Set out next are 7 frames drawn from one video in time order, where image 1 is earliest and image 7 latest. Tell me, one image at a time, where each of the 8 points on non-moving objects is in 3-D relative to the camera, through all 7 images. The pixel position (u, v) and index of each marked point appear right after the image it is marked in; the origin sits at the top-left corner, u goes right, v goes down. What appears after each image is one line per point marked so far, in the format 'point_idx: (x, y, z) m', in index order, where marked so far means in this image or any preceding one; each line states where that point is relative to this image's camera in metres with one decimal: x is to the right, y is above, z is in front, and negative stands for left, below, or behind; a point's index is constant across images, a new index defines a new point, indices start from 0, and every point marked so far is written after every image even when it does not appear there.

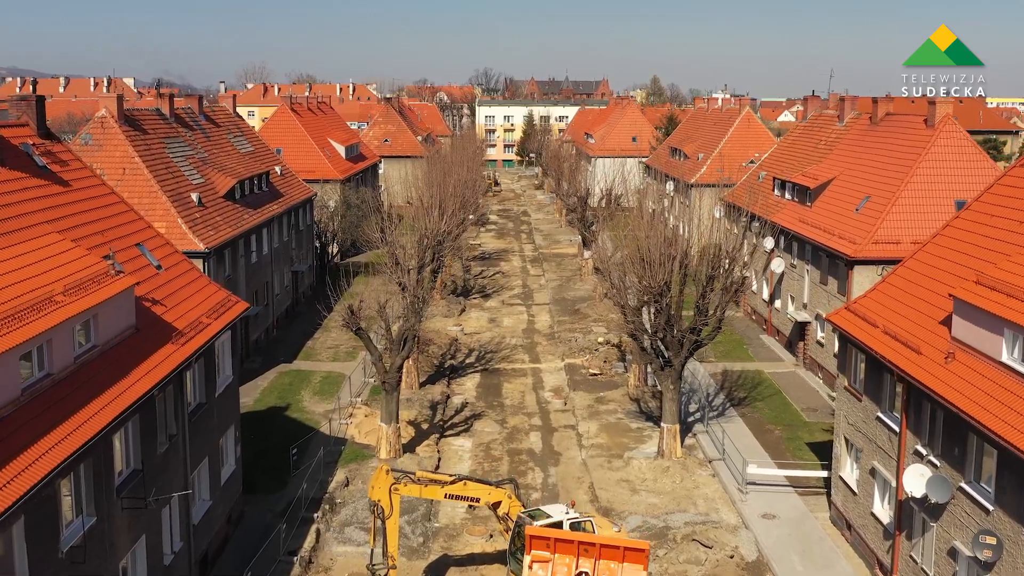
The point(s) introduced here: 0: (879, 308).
0: (+6.1, -0.3, +19.5) m
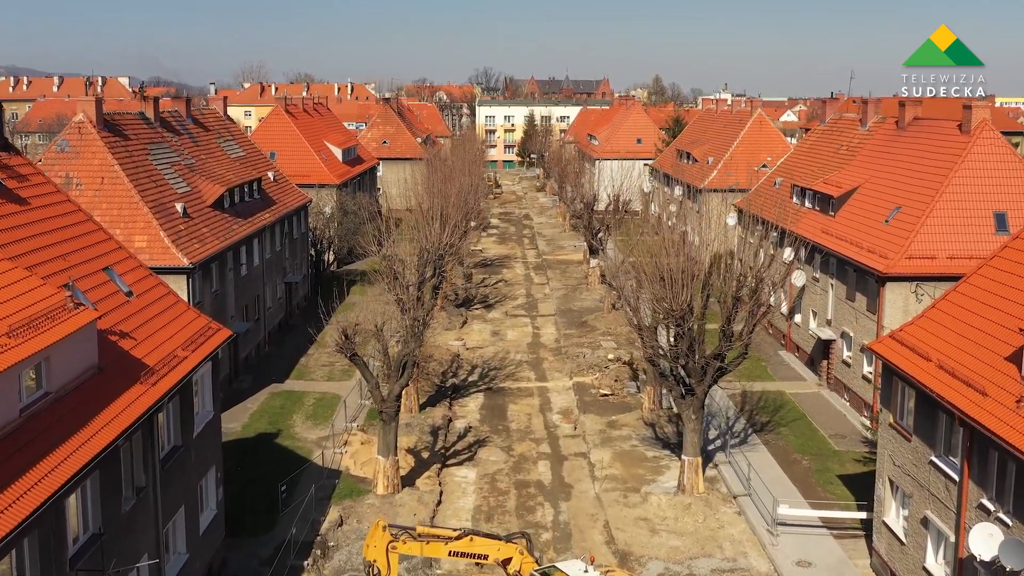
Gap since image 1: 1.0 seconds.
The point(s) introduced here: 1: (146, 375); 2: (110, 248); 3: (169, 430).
0: (+6.3, -0.7, +17.6) m
1: (-4.7, -1.1, +15.2) m
2: (-6.0, +0.6, +17.5) m
3: (-4.8, -2.0, +16.3) m
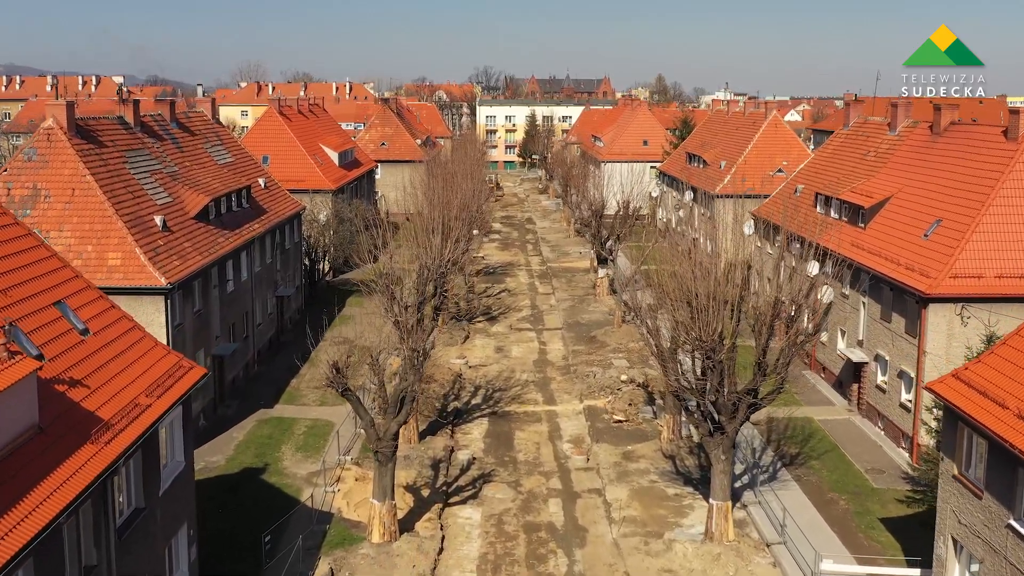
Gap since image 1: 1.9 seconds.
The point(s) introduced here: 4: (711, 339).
0: (+6.5, -1.2, +15.4) m
1: (-4.6, -1.6, +13.0) m
2: (-5.8, +0.1, +15.2) m
3: (-4.6, -2.4, +14.1) m
4: (+3.4, -0.9, +19.9) m
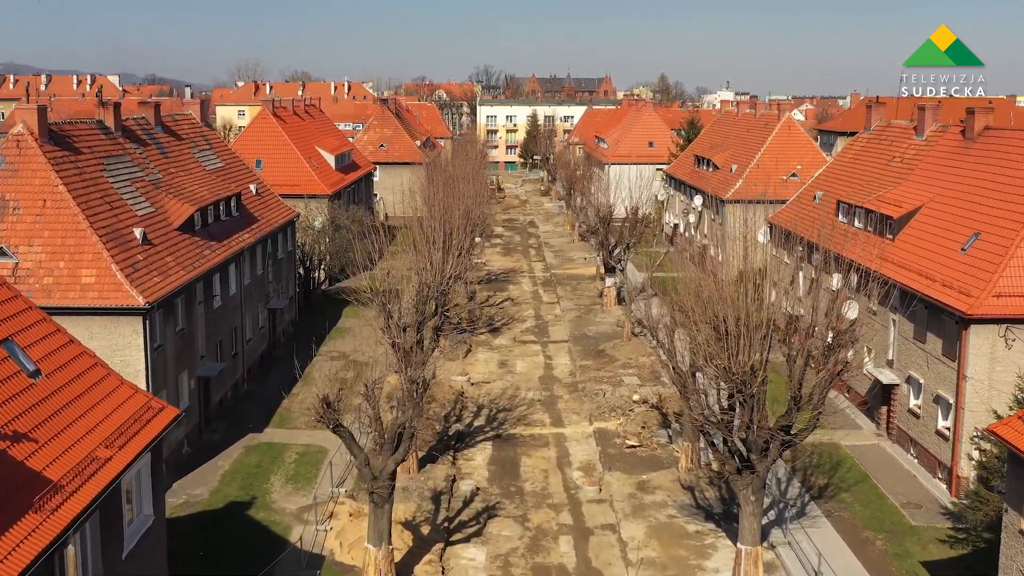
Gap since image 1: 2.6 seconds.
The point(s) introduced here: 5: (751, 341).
0: (+6.6, -1.6, +13.5) m
1: (-4.4, -2.0, +11.1) m
2: (-5.7, -0.2, +13.4) m
3: (-4.5, -2.8, +12.2) m
4: (+3.5, -1.3, +18.1) m
5: (+3.7, -0.8, +18.3) m
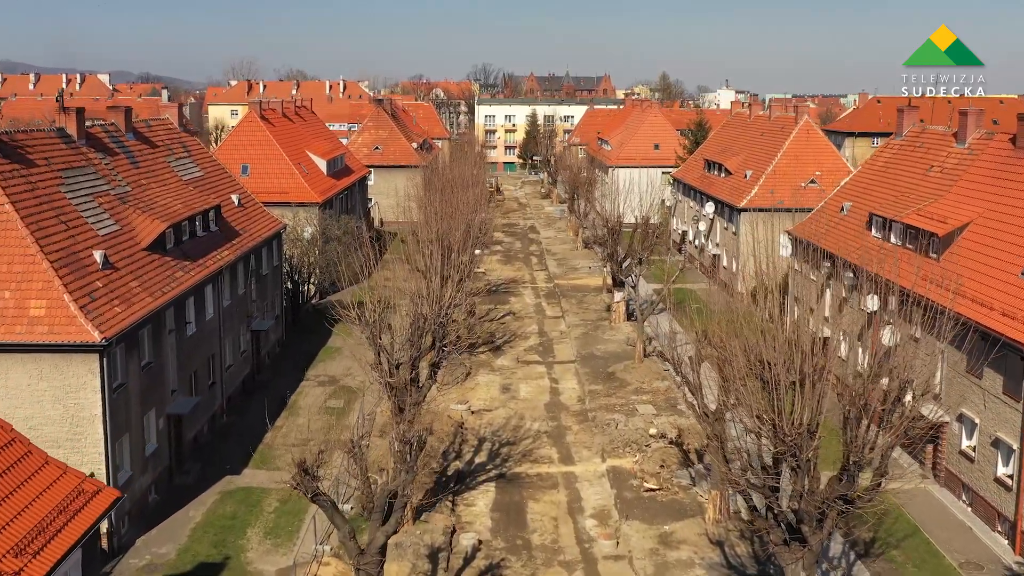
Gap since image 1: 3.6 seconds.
0: (+6.7, -2.2, +10.9) m
1: (-4.3, -2.5, +8.5) m
2: (-5.5, -0.8, +10.7) m
3: (-4.3, -3.4, +9.5) m
4: (+3.7, -1.8, +15.5) m
5: (+3.9, -1.4, +15.7) m
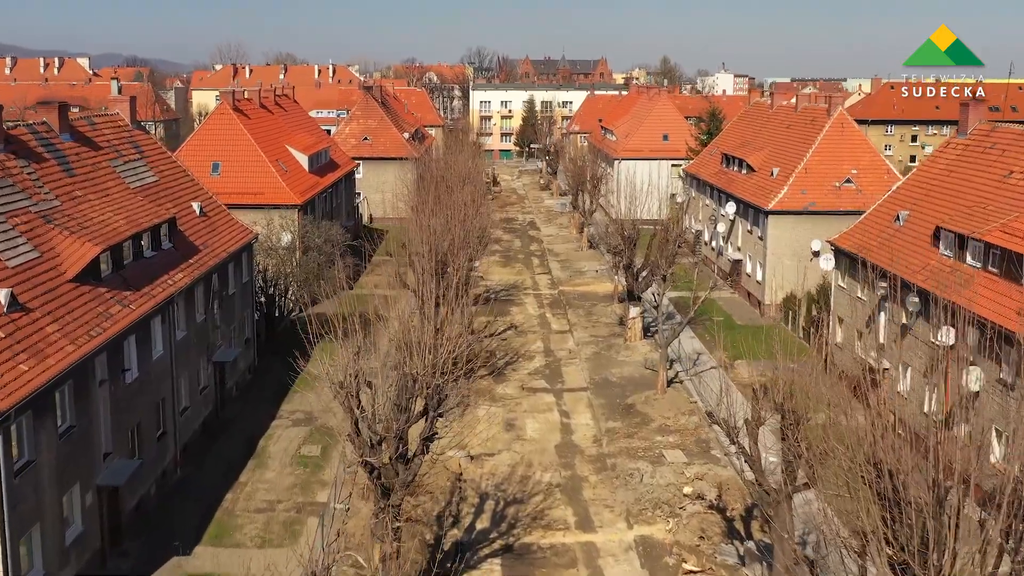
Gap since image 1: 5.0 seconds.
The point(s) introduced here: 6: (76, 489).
0: (+7.0, -3.0, +6.5) m
1: (-4.0, -3.4, +4.1) m
2: (-5.3, -1.7, +6.3) m
3: (-4.1, -4.3, +5.2) m
4: (+3.9, -2.6, +11.1) m
5: (+4.1, -2.2, +11.3) m
6: (-6.7, -3.1, +18.0) m
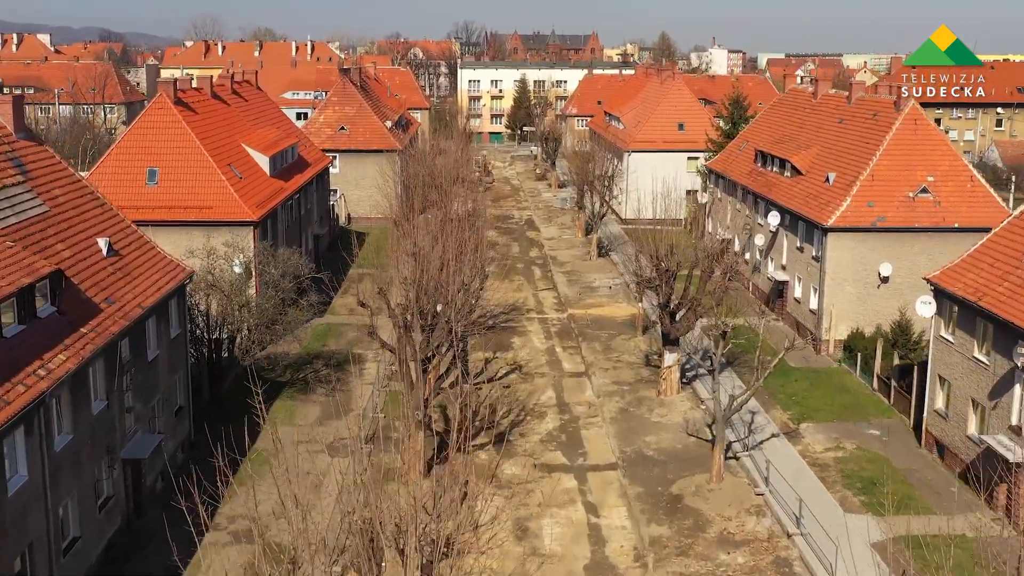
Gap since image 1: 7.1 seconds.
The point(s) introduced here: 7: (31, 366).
0: (+7.5, -4.6, -0.3) m
1: (-3.5, -5.1, -2.9) m
2: (-4.8, -3.3, -0.8) m
3: (-3.5, -5.9, -1.8) m
4: (+4.3, -4.1, +4.2) m
5: (+4.5, -3.7, +4.4) m
6: (-6.3, -4.5, +11.0) m
7: (-6.6, -1.1, +16.1) m
